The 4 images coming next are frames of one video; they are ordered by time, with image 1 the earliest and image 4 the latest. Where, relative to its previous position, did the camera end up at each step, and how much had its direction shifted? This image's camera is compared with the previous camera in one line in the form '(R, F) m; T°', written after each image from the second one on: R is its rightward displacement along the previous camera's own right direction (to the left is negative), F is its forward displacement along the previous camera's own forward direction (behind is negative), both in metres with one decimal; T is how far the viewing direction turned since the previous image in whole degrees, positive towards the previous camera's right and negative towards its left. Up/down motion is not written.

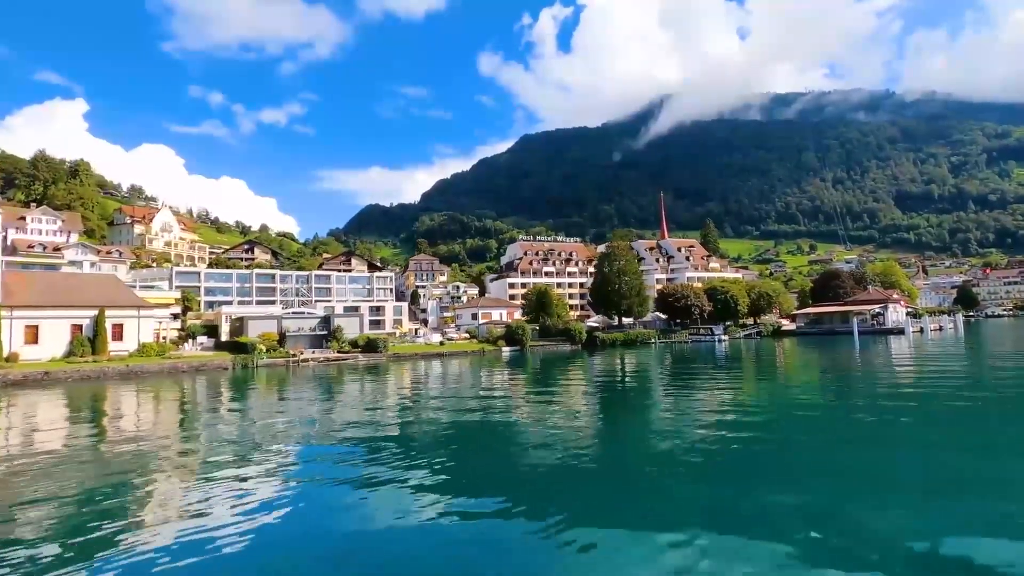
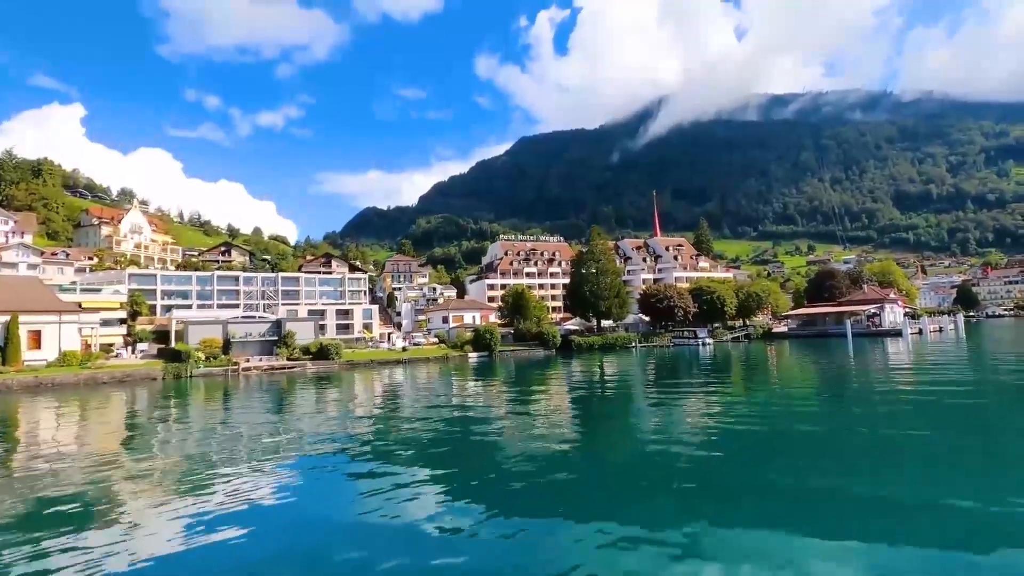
(+2.4, +3.3) m; 0°
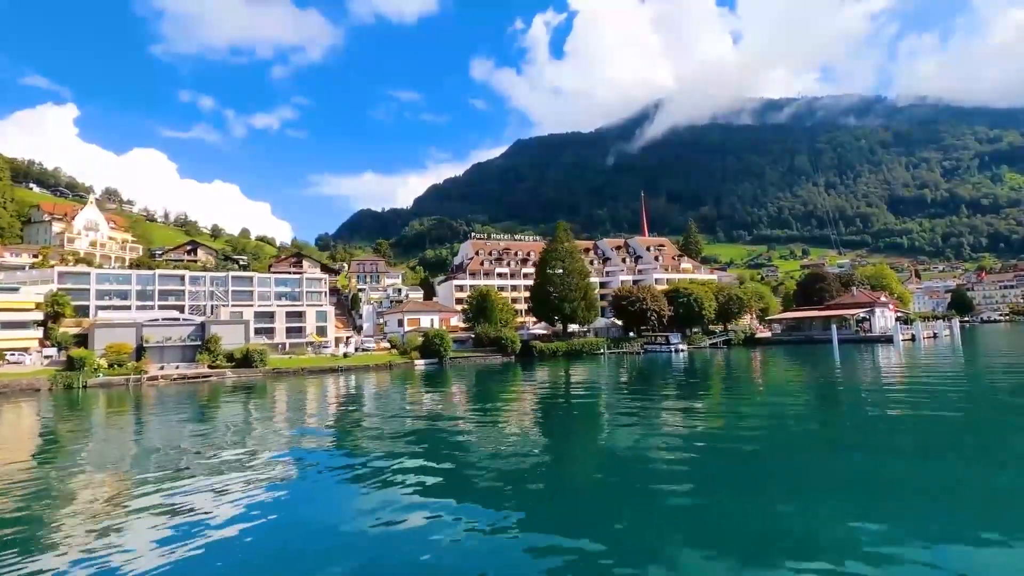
(+2.9, +4.1) m; 0°
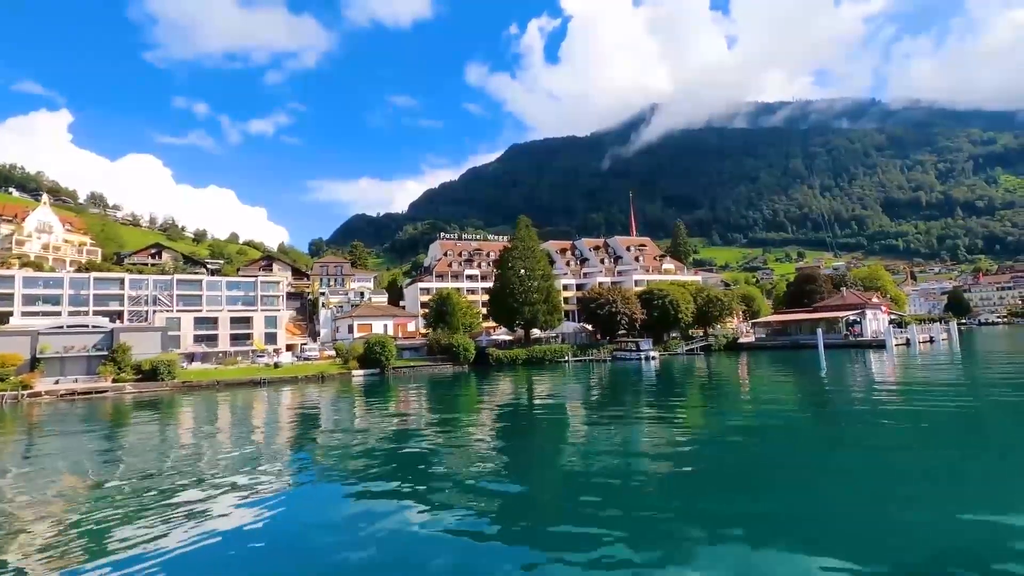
(+2.9, +4.0) m; 0°
